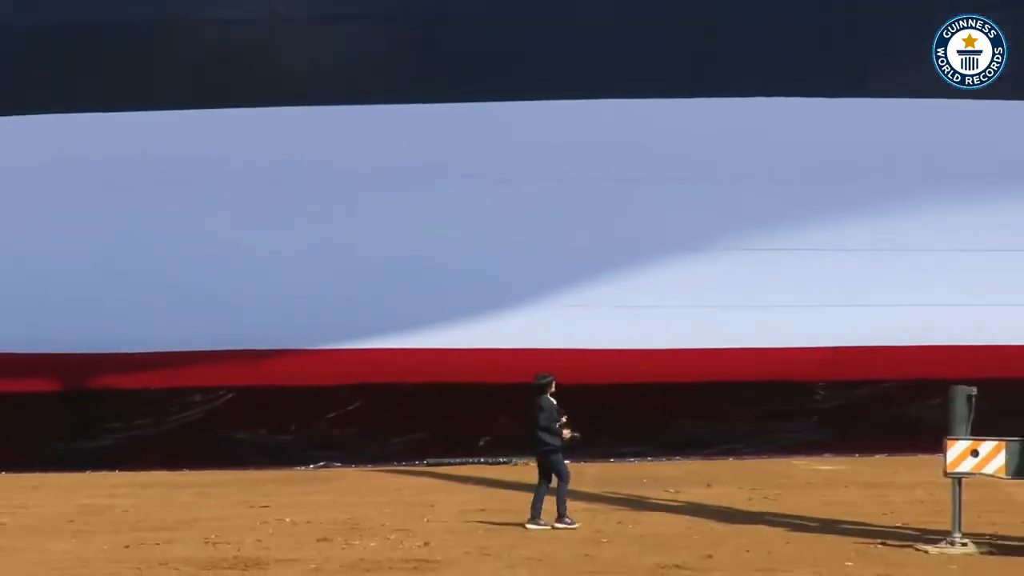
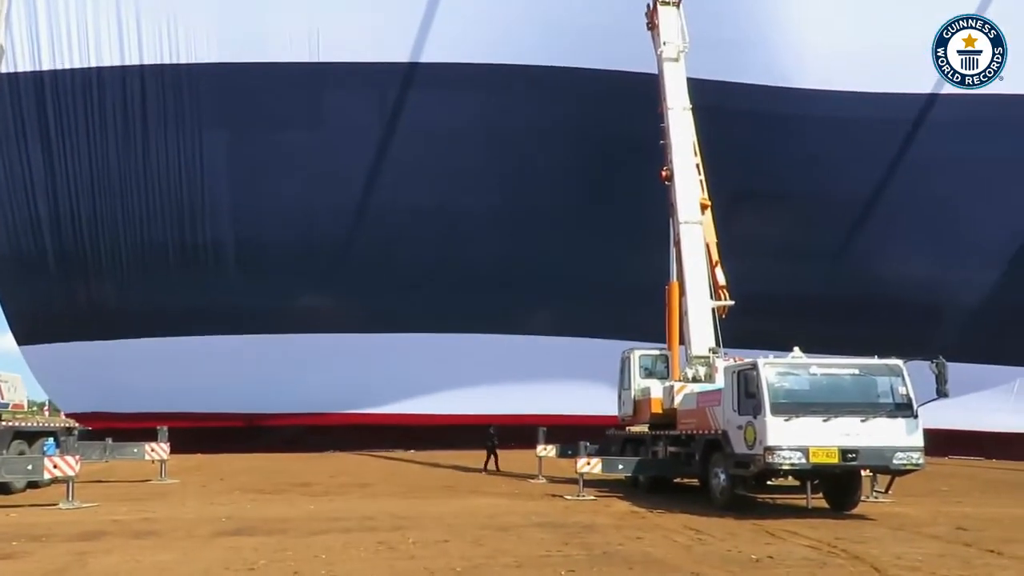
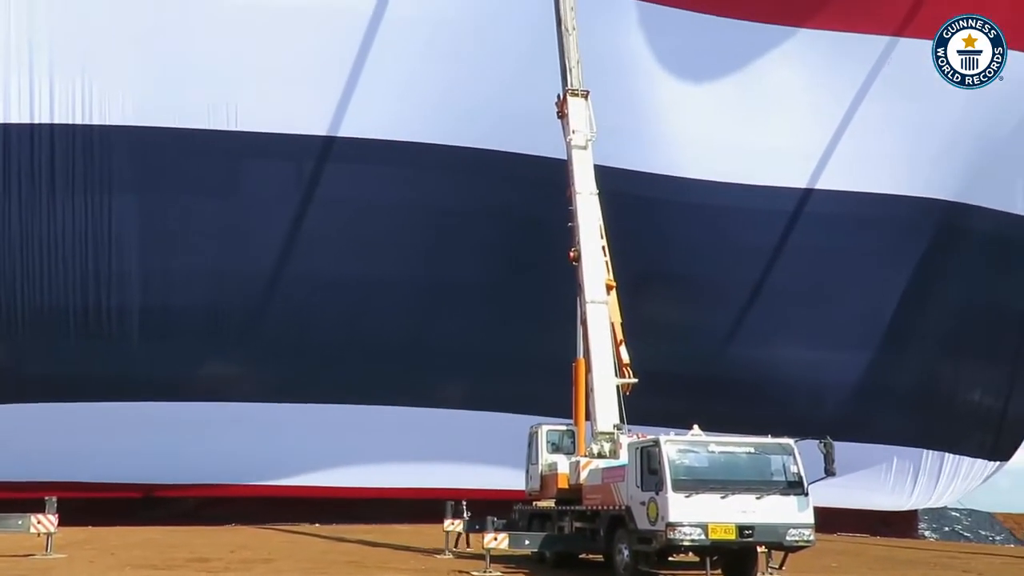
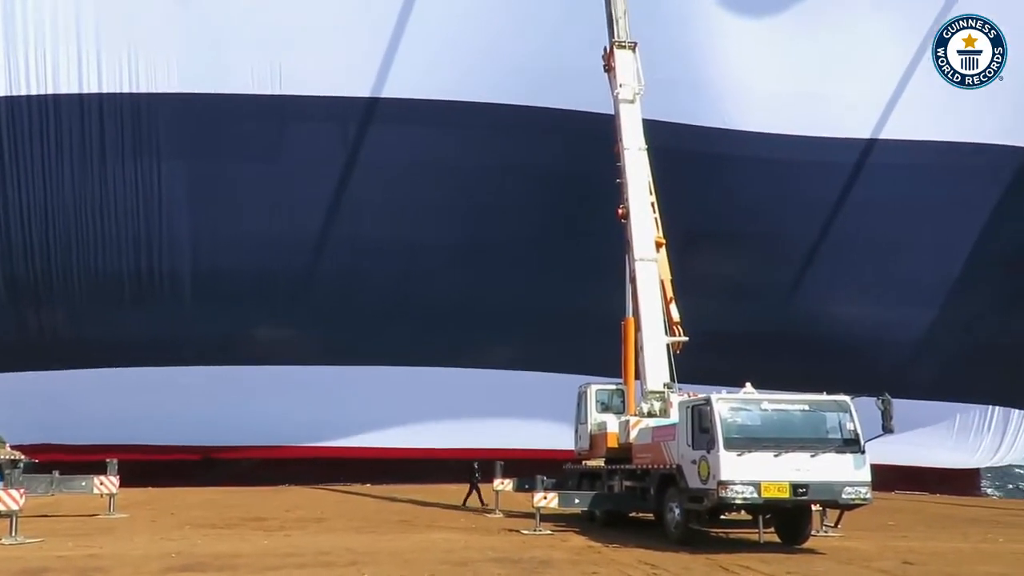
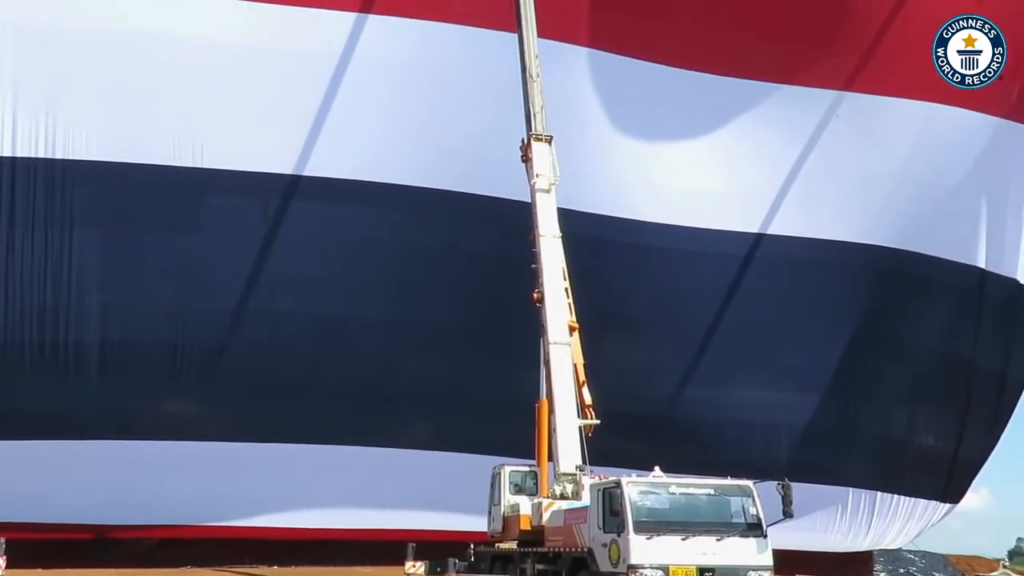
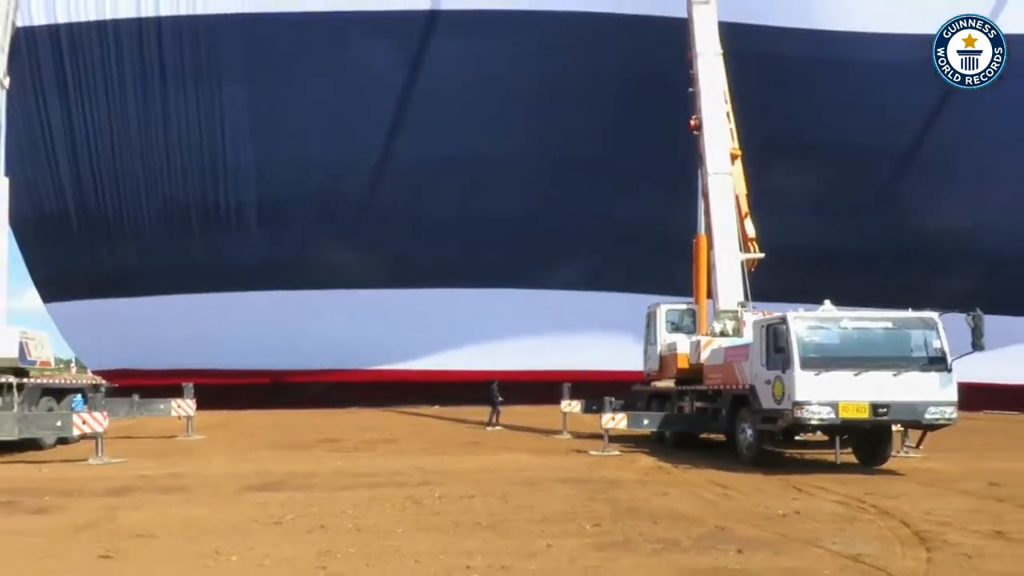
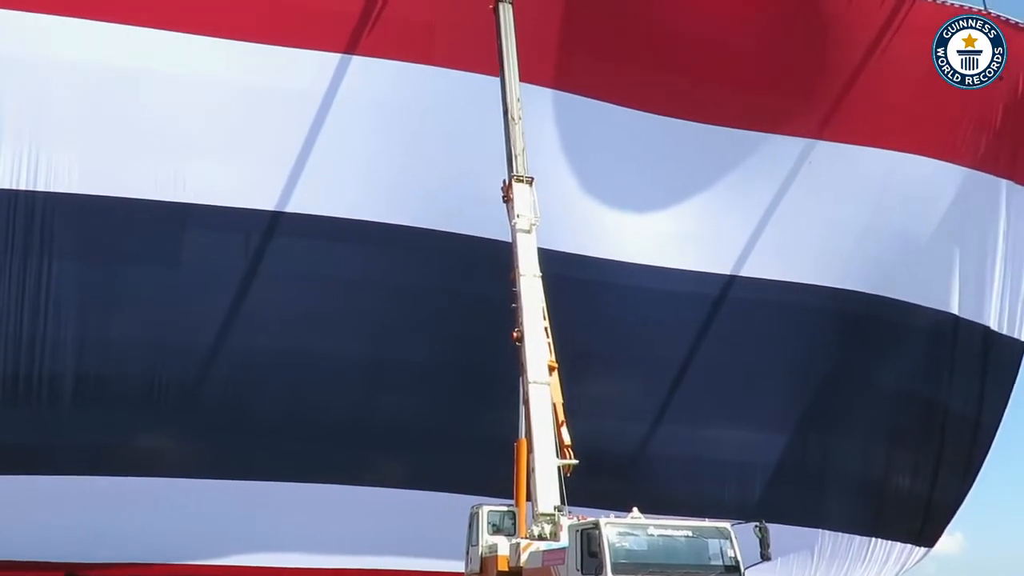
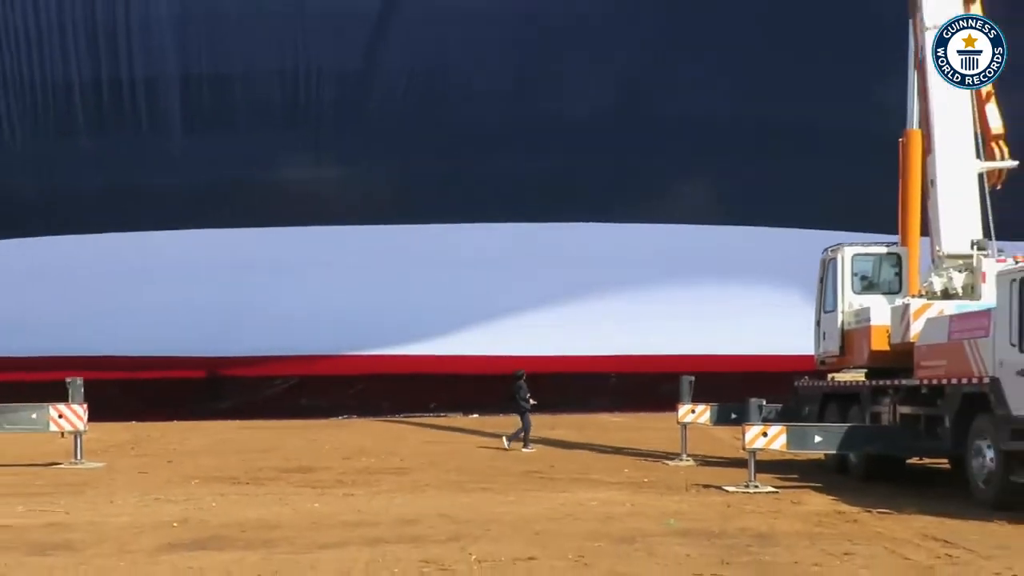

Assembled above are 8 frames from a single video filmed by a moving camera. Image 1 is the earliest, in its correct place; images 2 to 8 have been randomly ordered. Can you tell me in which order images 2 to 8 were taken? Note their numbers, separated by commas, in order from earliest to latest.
8, 6, 2, 4, 3, 5, 7
